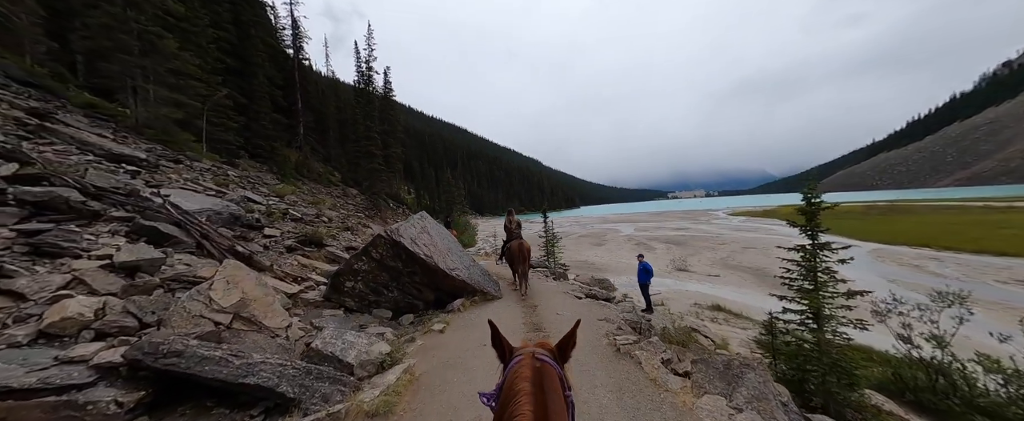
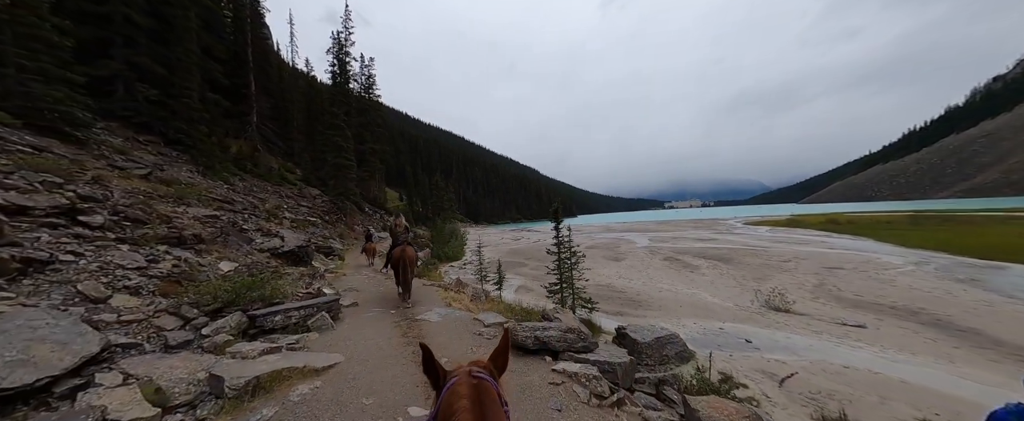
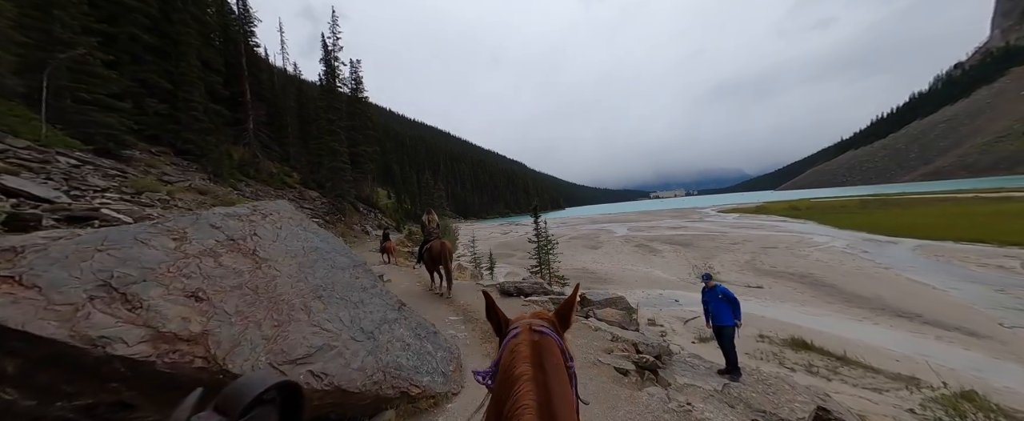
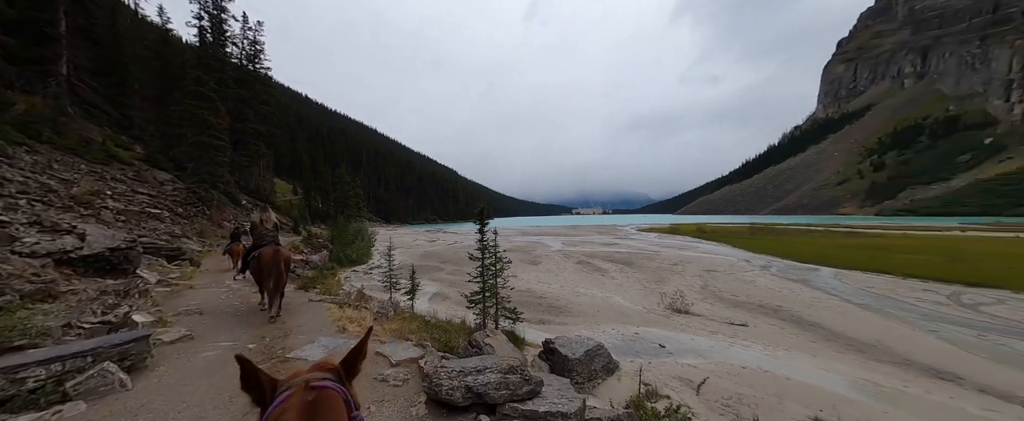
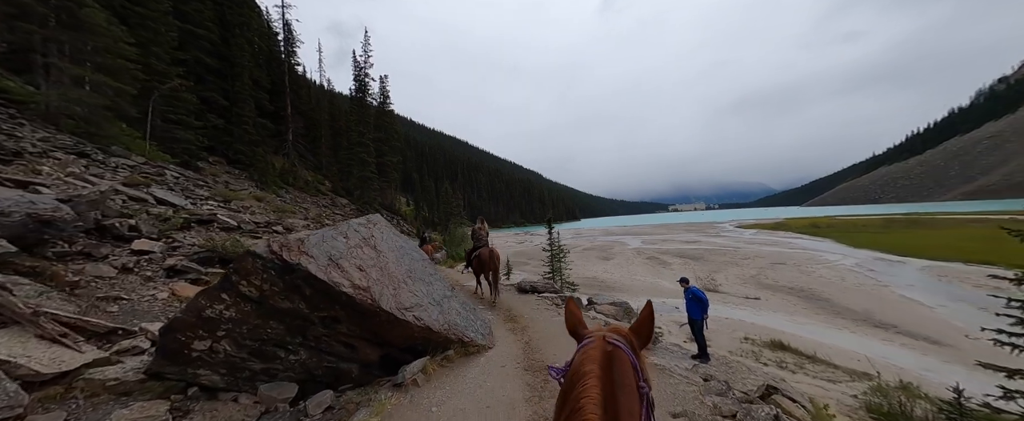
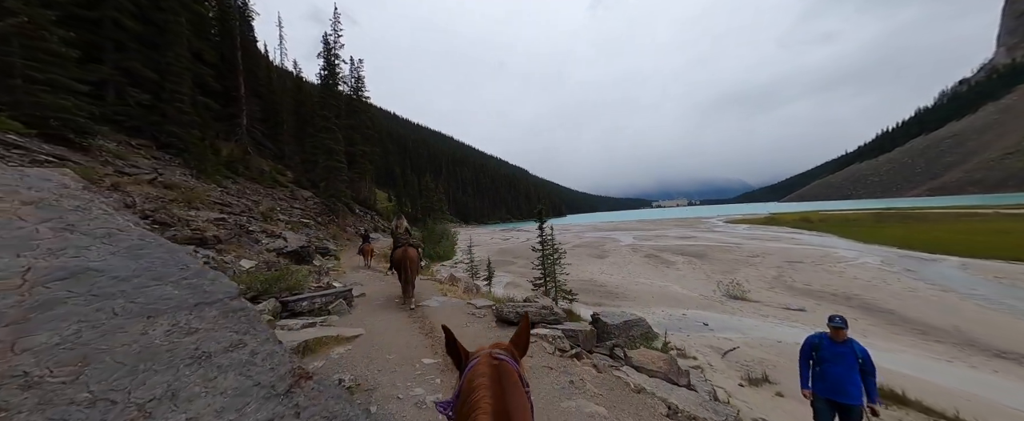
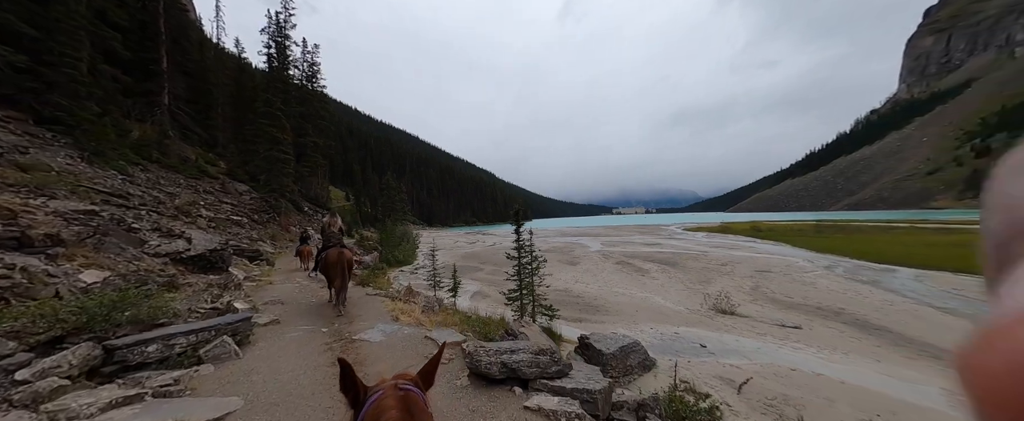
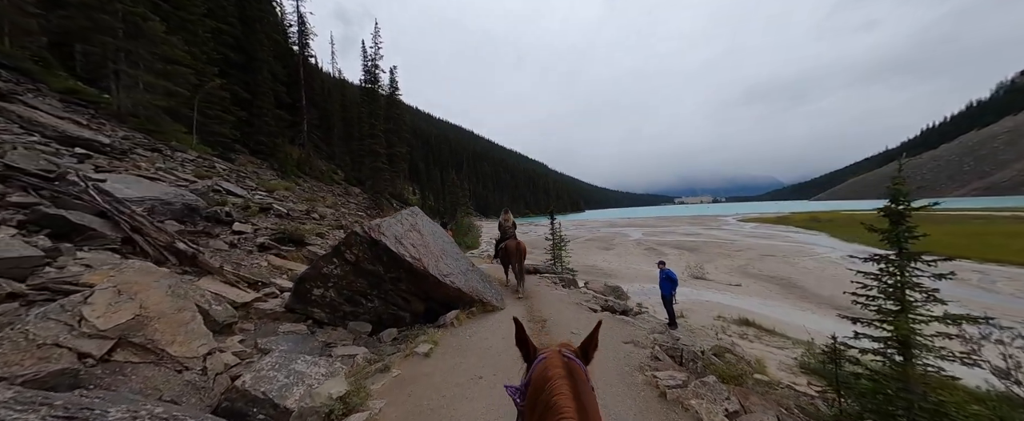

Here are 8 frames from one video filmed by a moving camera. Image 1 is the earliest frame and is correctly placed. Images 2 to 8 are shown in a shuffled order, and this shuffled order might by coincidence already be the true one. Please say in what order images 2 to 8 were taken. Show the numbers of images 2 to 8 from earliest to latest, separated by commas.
8, 5, 3, 6, 2, 7, 4
